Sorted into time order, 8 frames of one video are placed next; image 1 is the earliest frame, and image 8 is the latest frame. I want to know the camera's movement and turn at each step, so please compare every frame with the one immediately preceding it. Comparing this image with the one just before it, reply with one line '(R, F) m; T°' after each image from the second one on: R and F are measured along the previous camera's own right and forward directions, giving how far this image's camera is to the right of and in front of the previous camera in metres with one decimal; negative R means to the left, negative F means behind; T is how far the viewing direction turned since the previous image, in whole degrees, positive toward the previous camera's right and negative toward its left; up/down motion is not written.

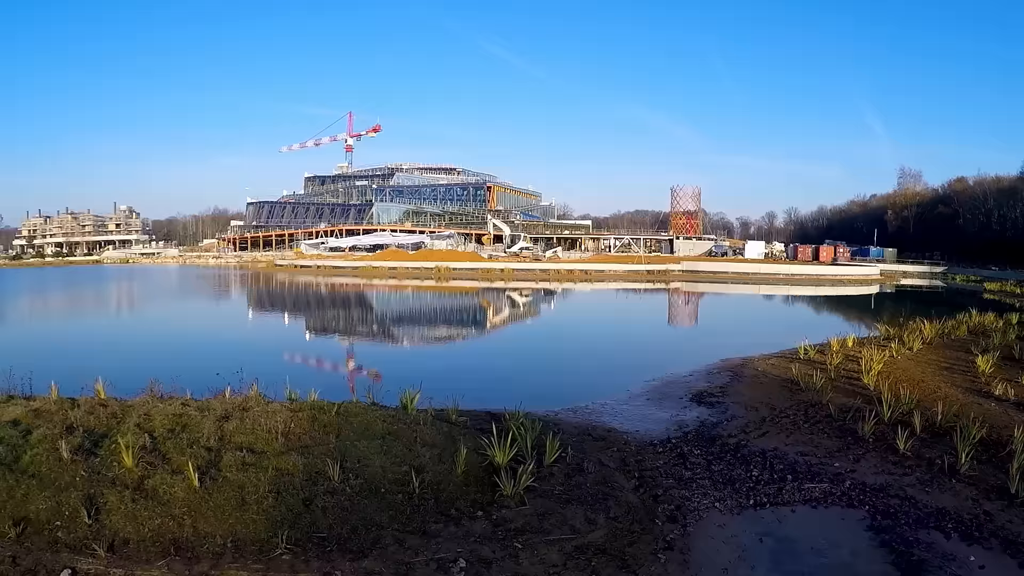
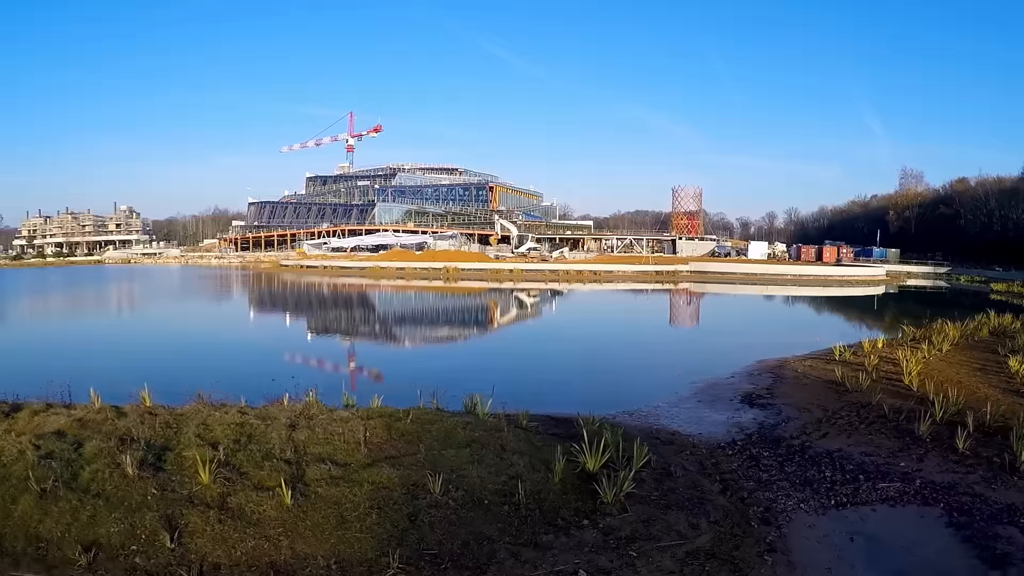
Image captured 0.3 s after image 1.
(-0.4, 0.0) m; 0°
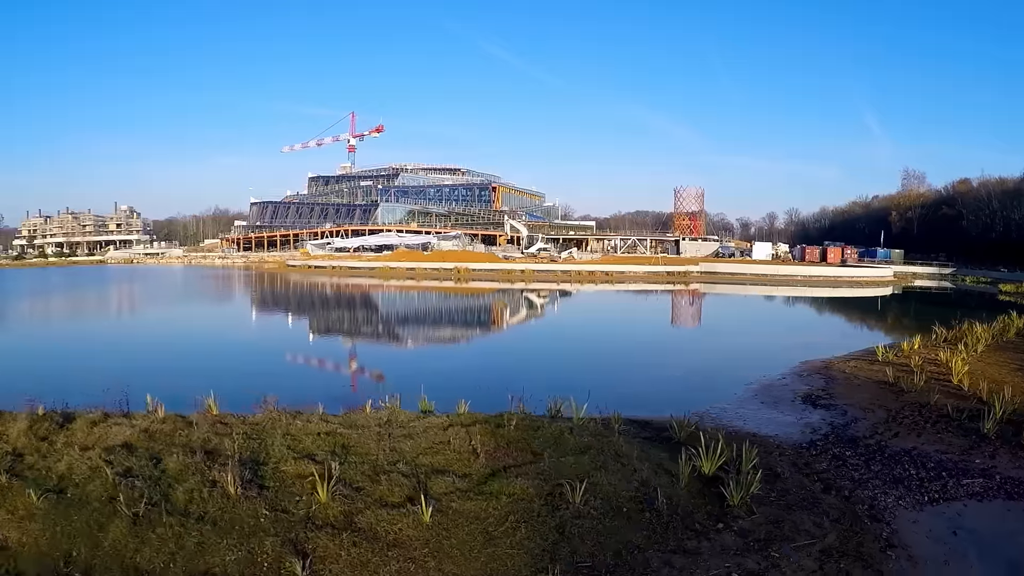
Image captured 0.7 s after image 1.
(-0.4, 0.0) m; 0°
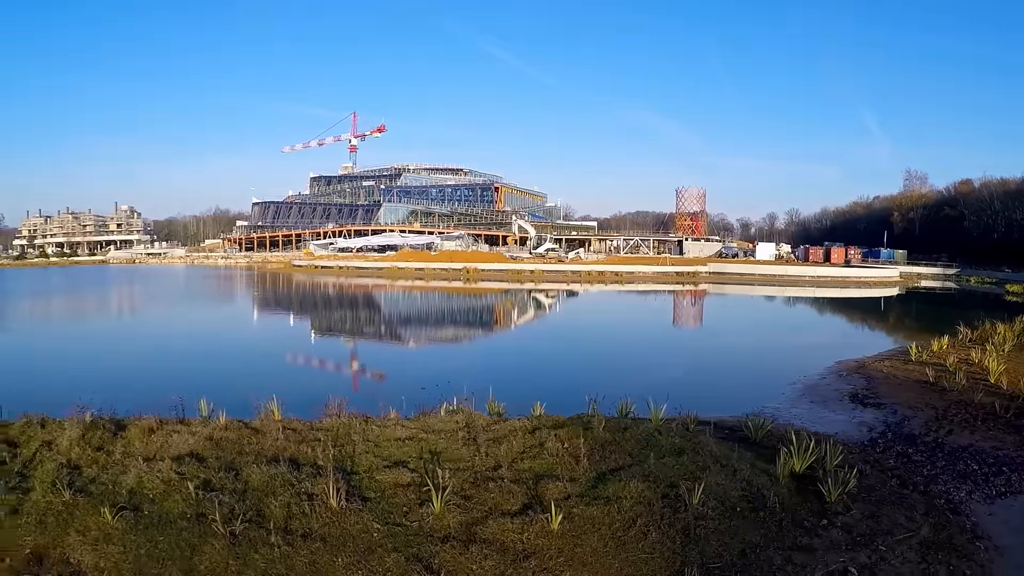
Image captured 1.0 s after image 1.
(-0.3, 0.0) m; 0°
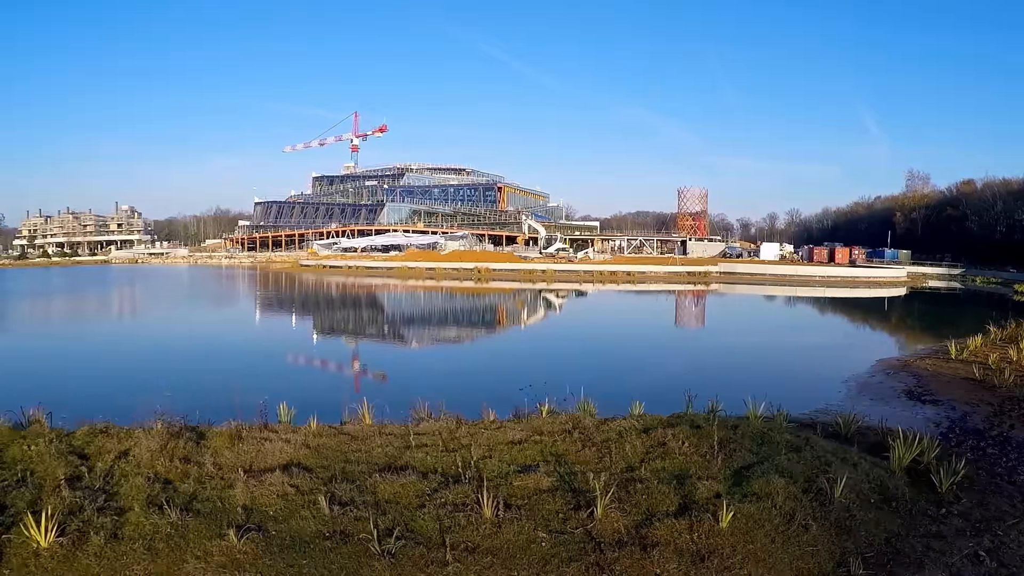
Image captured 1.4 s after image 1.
(-0.4, 0.0) m; 0°
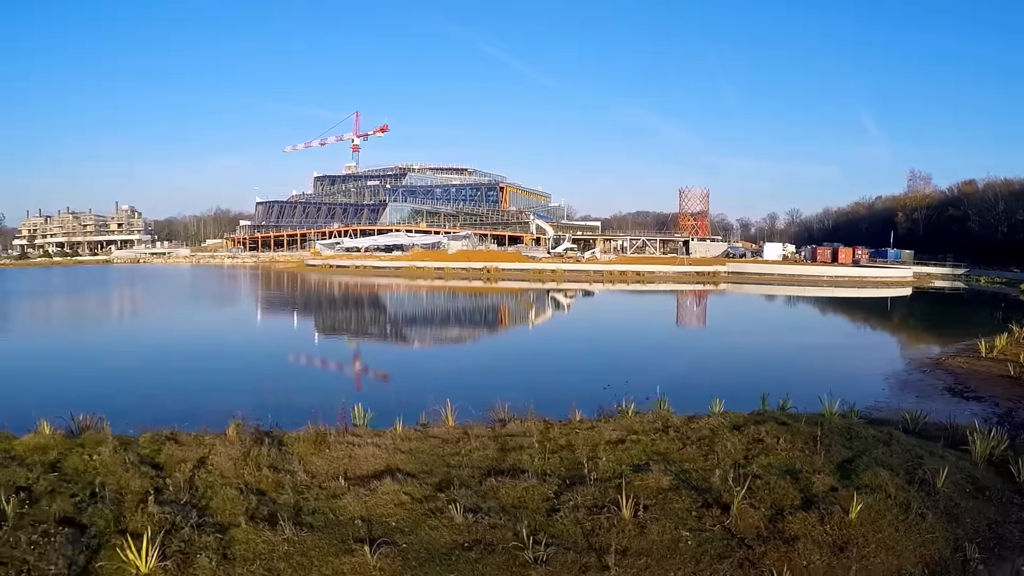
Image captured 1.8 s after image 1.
(-0.4, 0.0) m; 0°
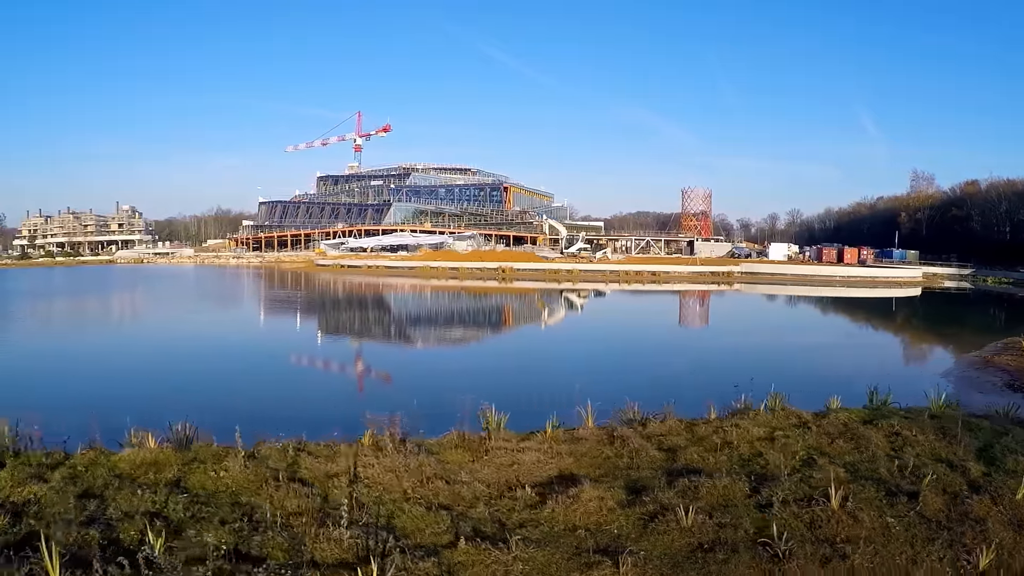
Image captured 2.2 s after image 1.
(-0.6, 0.0) m; 0°
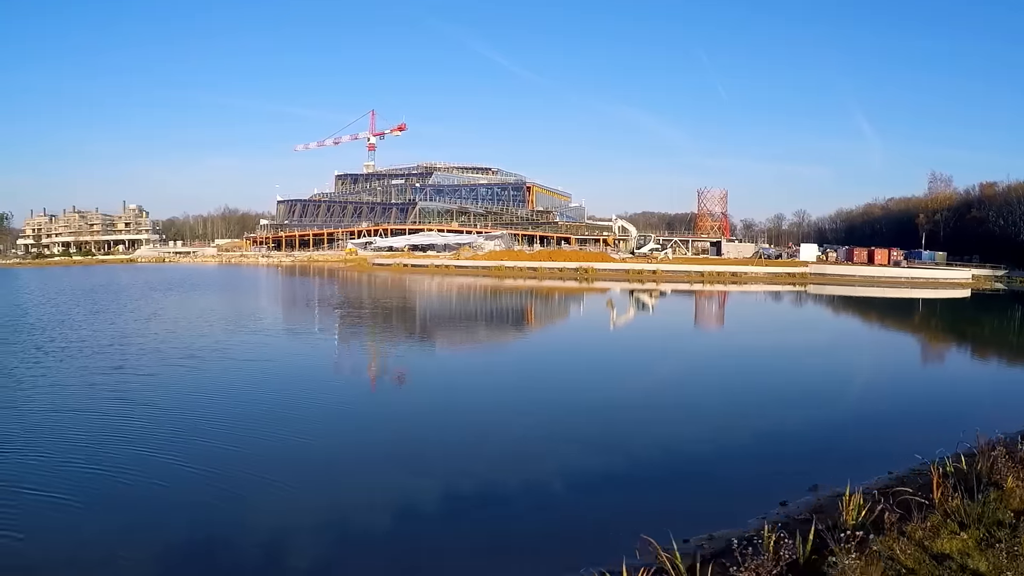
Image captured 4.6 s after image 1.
(-3.0, 0.0) m; +1°
